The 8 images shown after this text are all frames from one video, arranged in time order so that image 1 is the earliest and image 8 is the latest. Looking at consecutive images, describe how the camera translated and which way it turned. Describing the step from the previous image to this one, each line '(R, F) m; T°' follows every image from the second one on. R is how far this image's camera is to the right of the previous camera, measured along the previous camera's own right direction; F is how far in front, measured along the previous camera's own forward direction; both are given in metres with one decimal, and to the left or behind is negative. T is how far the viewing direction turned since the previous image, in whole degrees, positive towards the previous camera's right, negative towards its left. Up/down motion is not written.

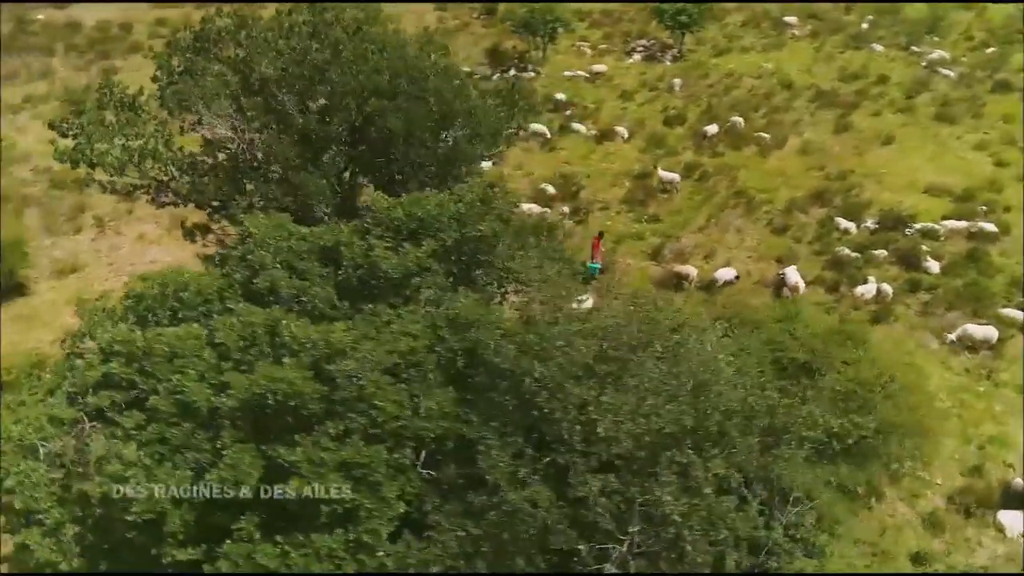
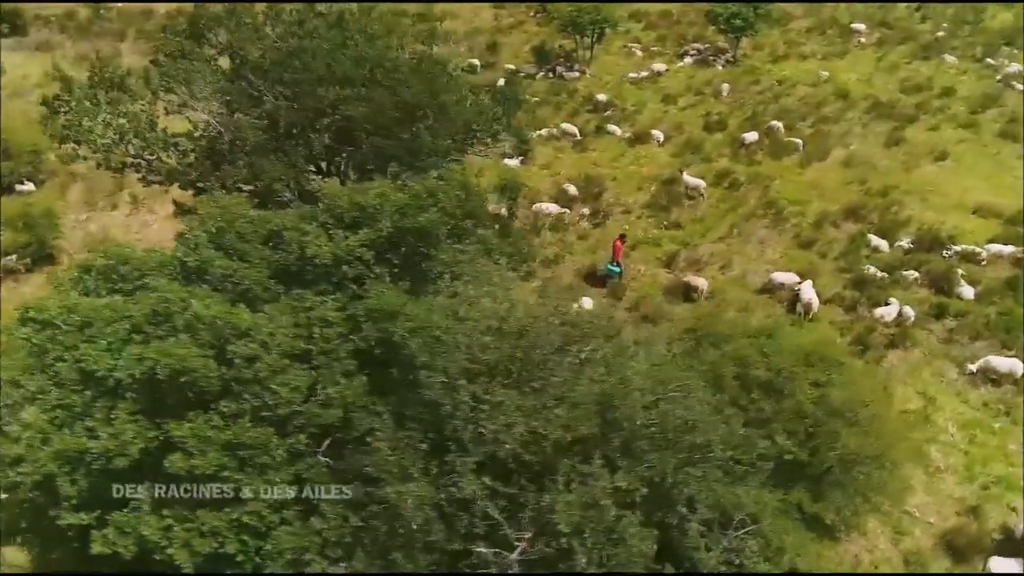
(+1.8, +0.2) m; -5°
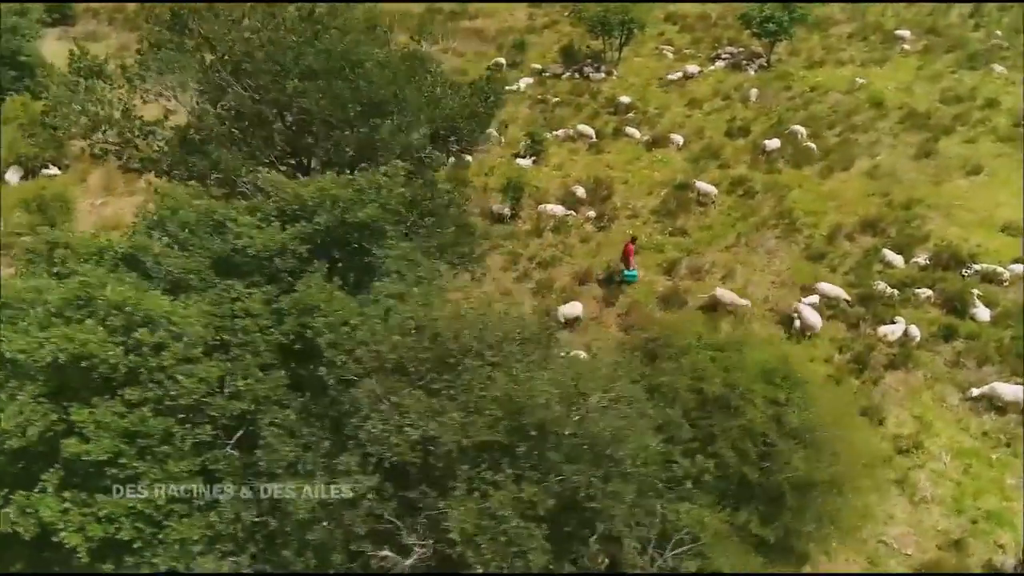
(+1.5, +0.3) m; -4°
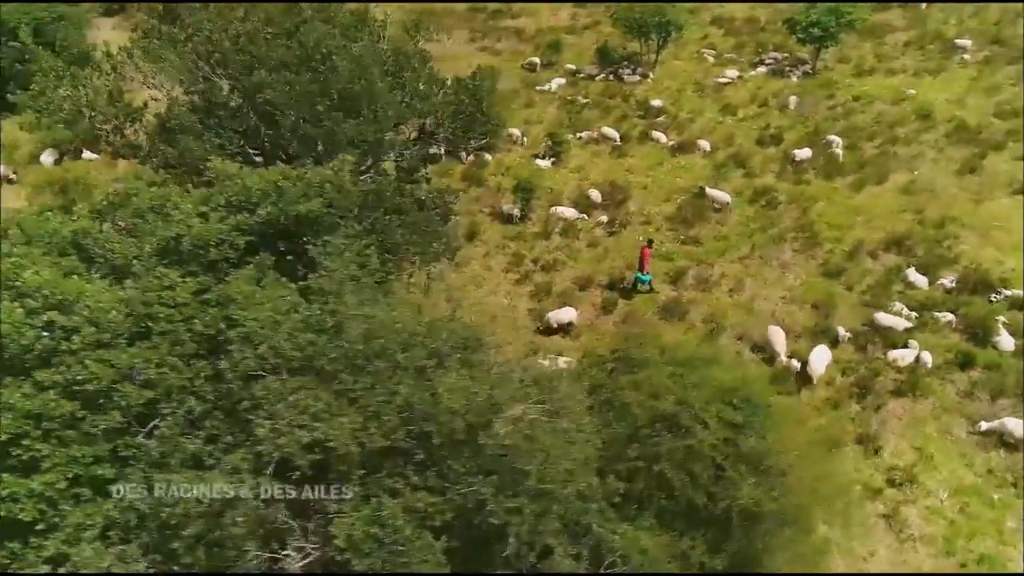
(+1.5, +0.3) m; -4°
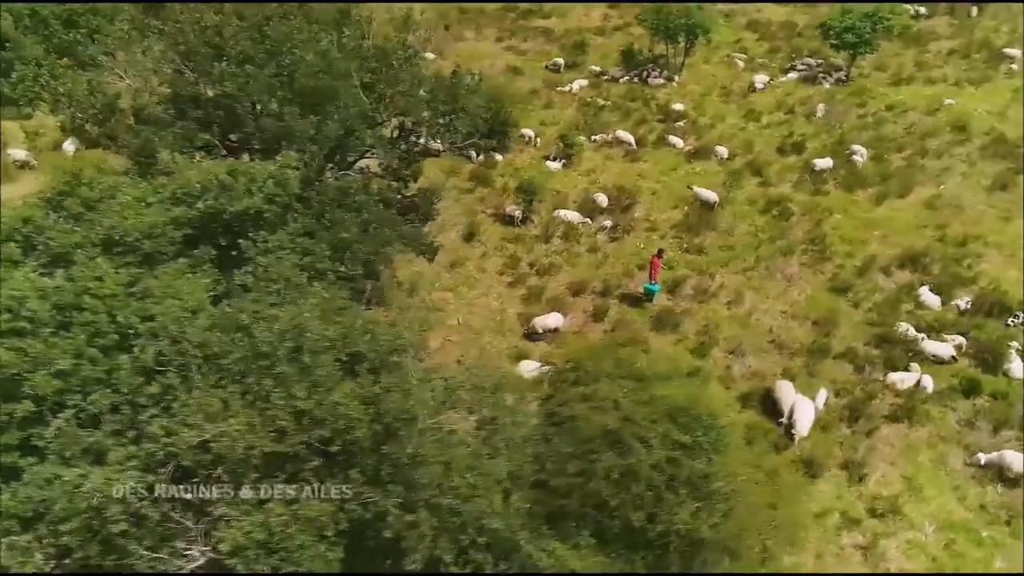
(+1.4, +0.4) m; -3°
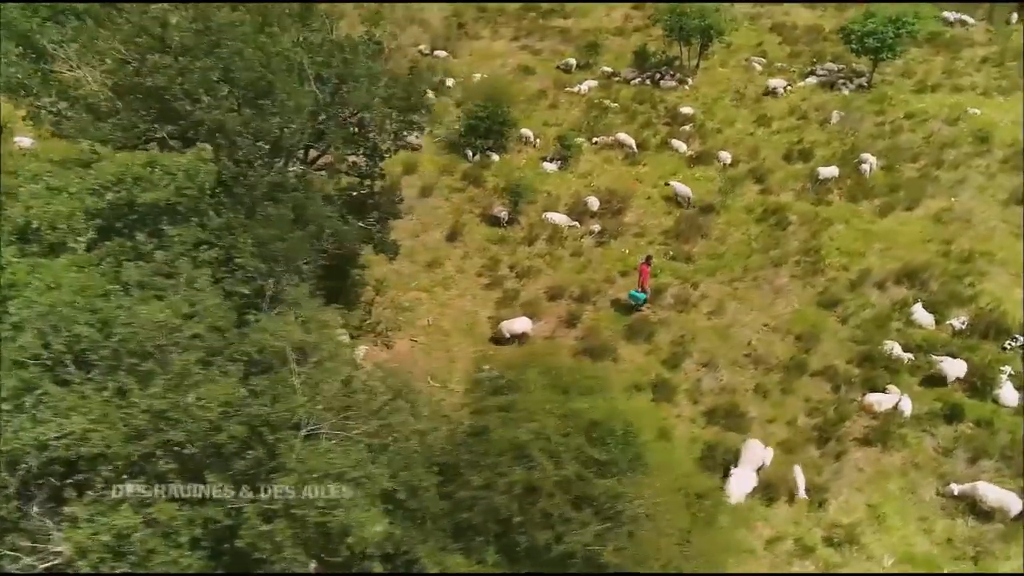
(+1.6, +0.4) m; -3°
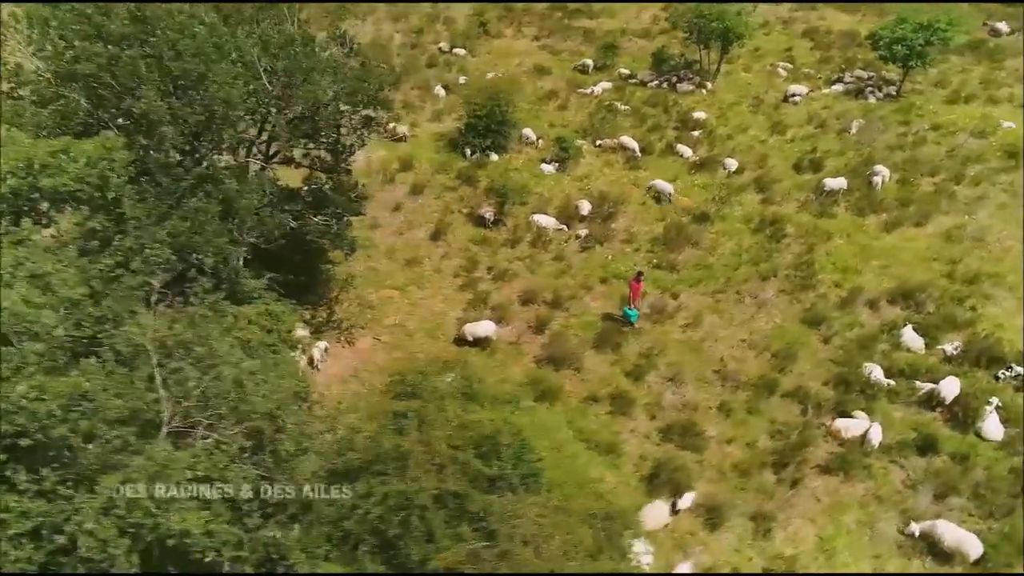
(+1.9, +0.4) m; -4°
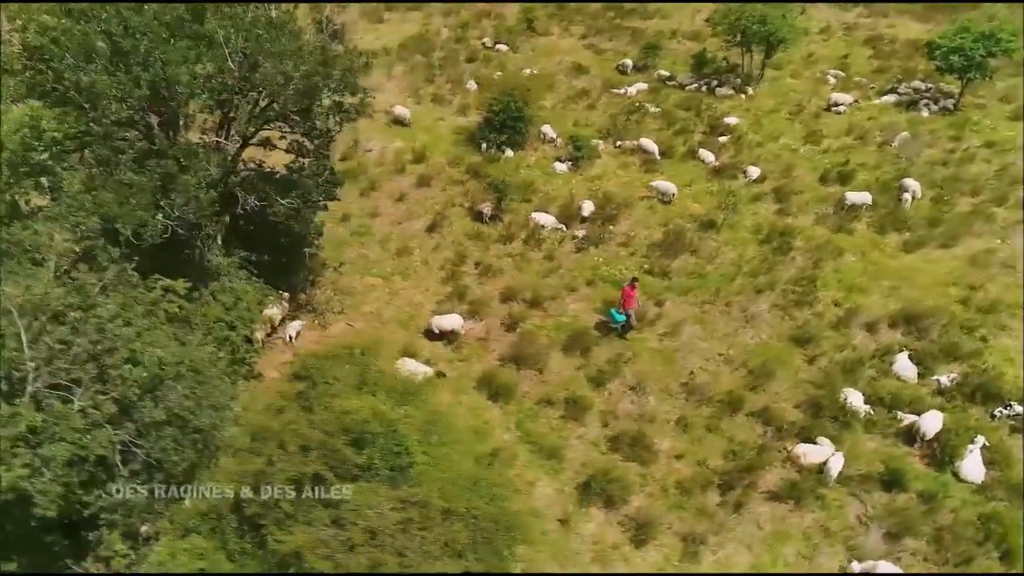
(+2.4, +0.4) m; -6°
